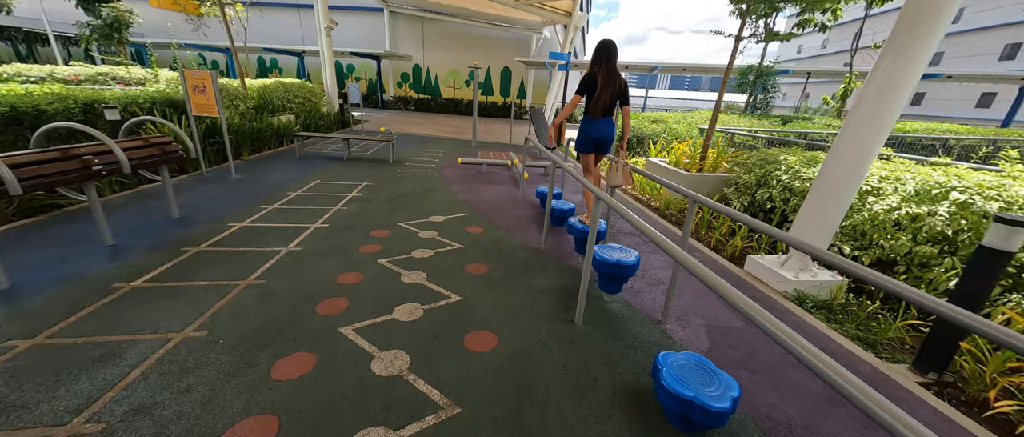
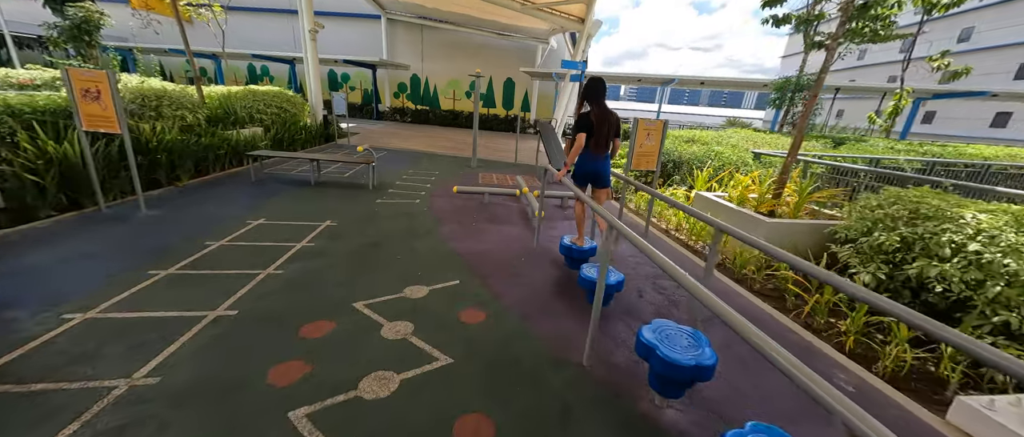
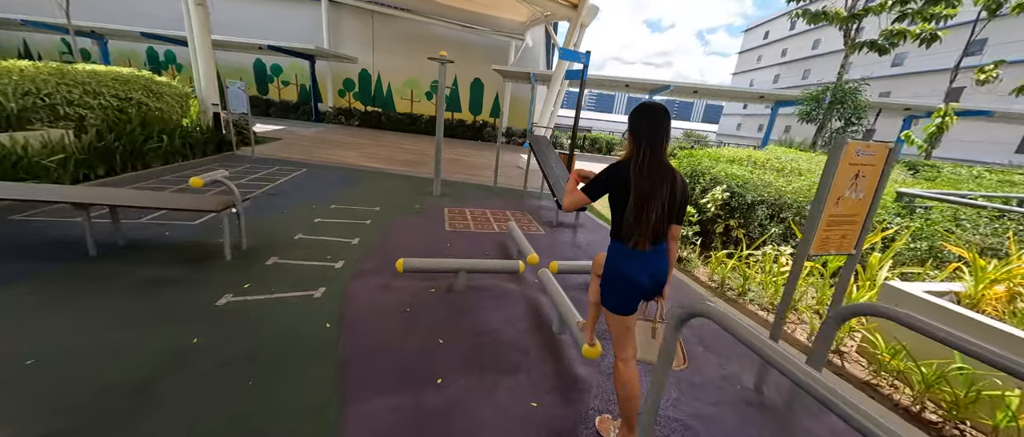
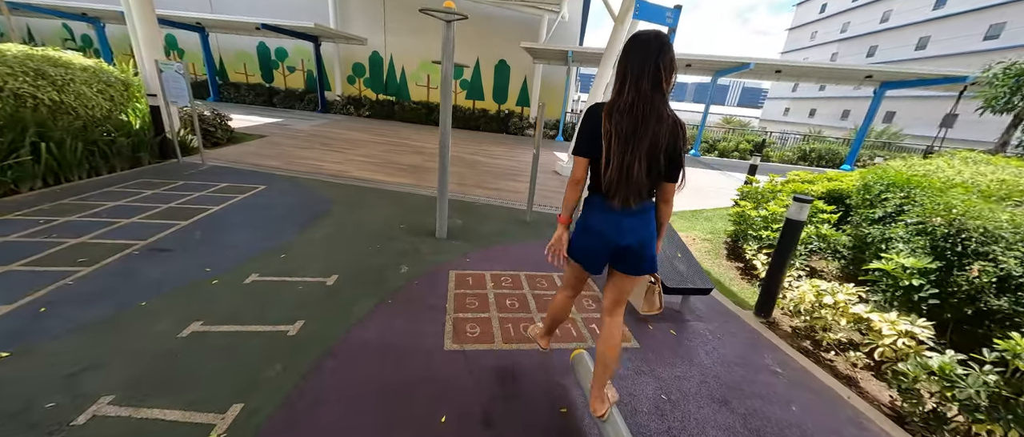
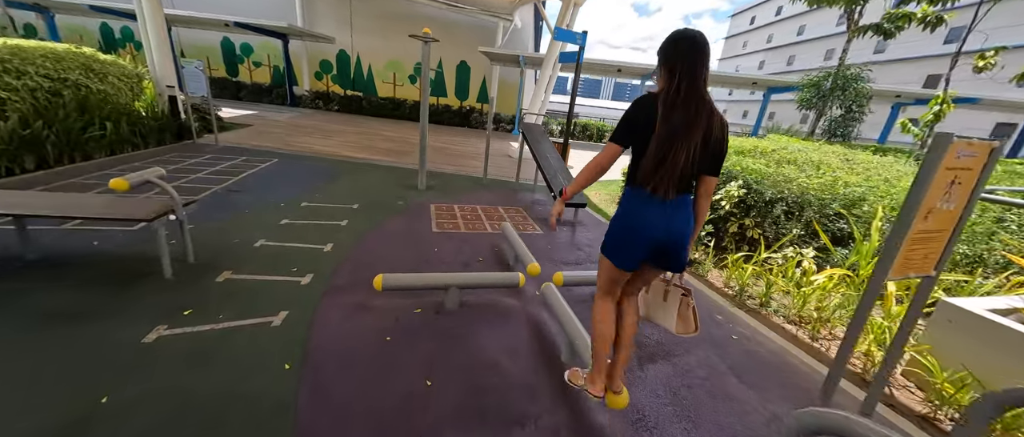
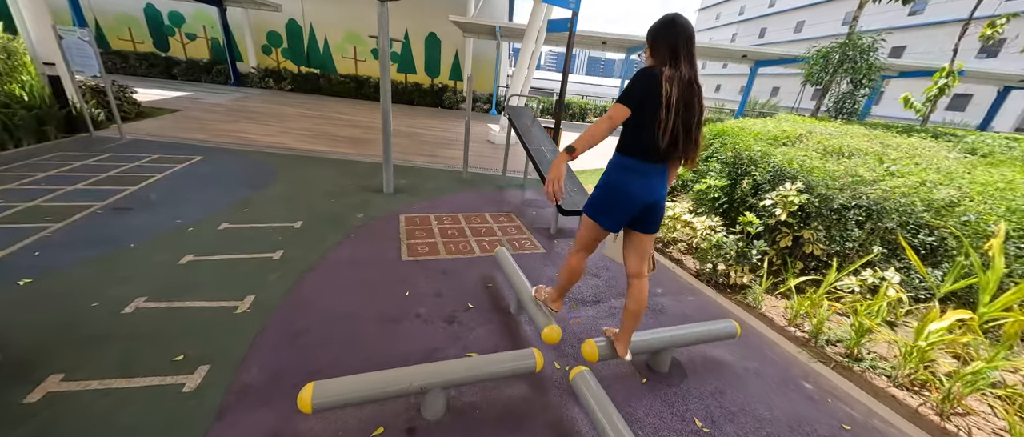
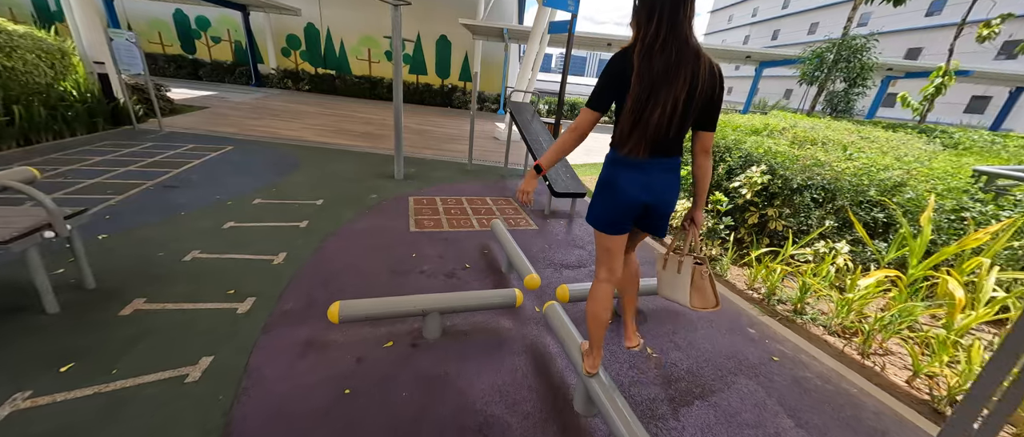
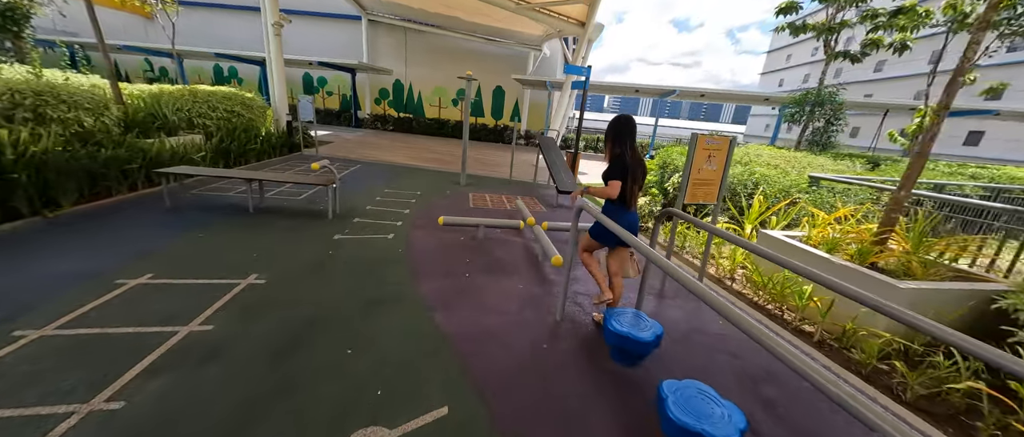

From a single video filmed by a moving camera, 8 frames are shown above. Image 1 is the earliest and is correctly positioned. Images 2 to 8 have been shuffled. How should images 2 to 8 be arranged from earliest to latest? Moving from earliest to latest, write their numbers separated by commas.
2, 8, 3, 5, 7, 6, 4
